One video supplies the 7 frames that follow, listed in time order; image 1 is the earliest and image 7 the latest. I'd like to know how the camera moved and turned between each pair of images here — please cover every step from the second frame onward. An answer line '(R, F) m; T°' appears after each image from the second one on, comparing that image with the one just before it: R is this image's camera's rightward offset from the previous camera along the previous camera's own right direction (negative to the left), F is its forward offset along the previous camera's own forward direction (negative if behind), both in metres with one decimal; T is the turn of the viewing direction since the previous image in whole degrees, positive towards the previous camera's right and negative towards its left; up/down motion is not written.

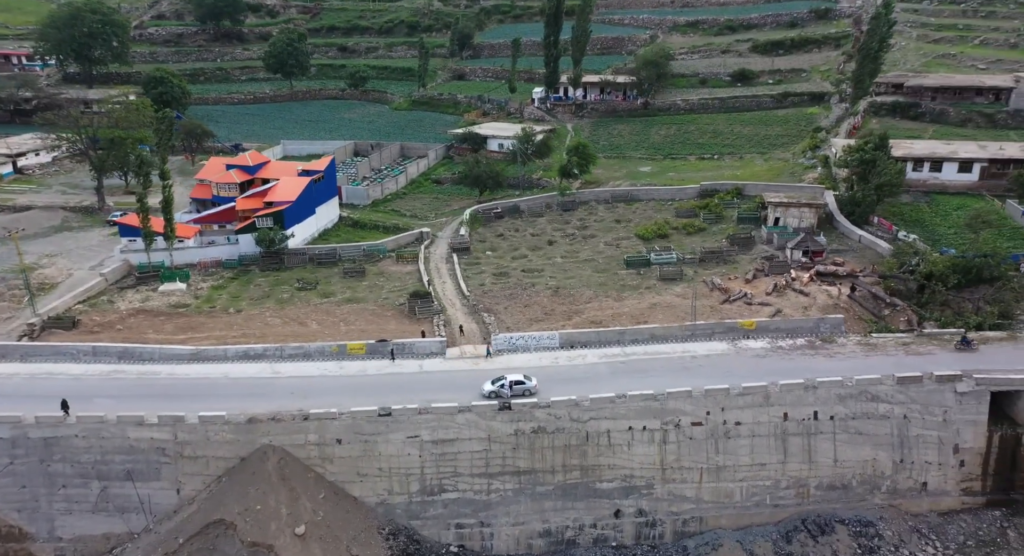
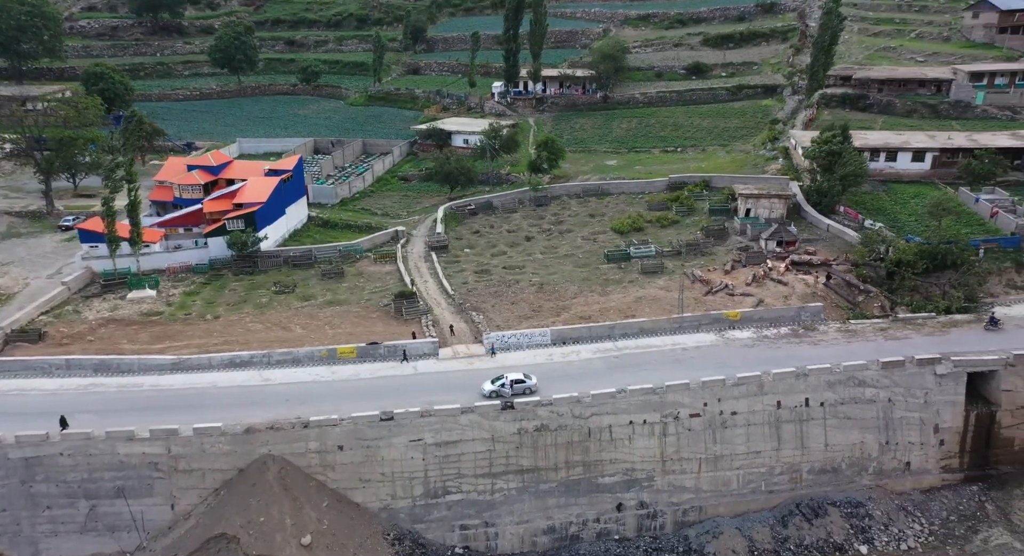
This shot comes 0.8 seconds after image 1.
(-2.1, +0.2) m; +4°
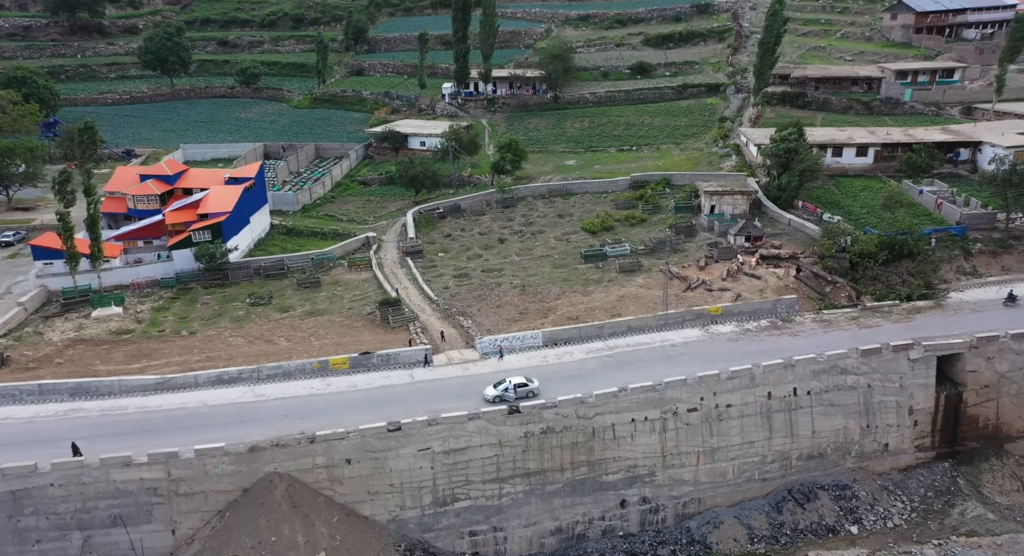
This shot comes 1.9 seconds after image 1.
(-2.8, 0.0) m; +5°
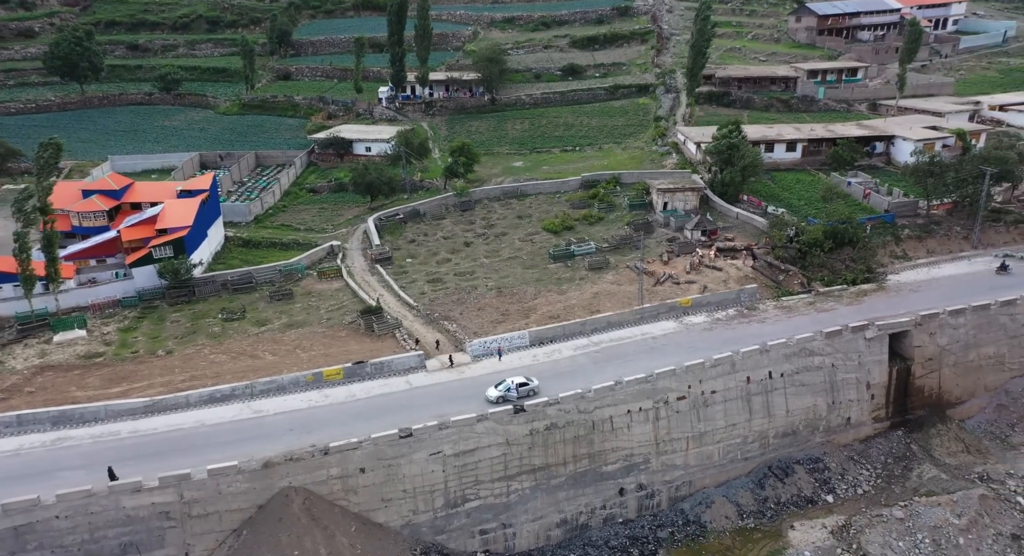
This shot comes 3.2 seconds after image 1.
(-3.5, -0.6) m; +7°
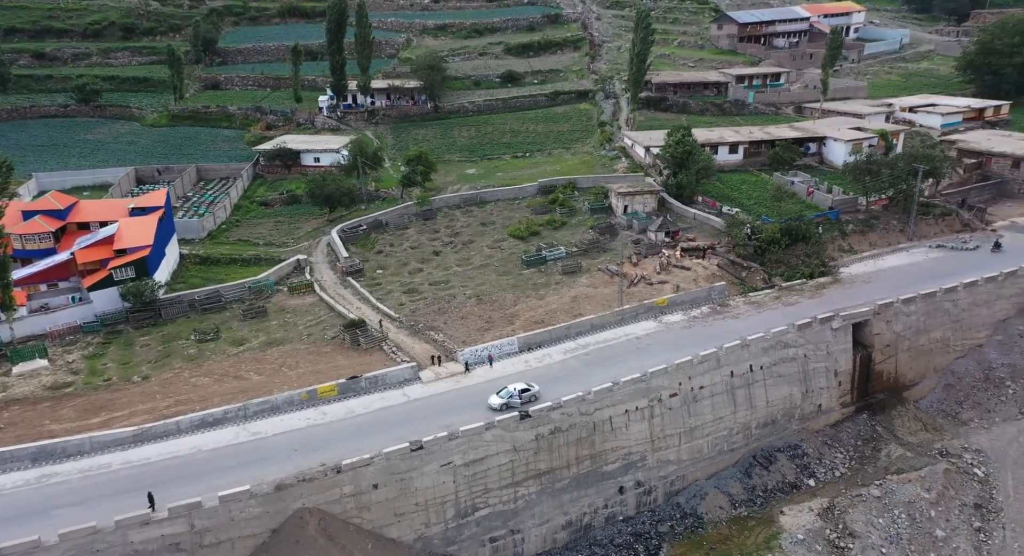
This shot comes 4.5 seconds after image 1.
(-3.3, -0.1) m; +6°
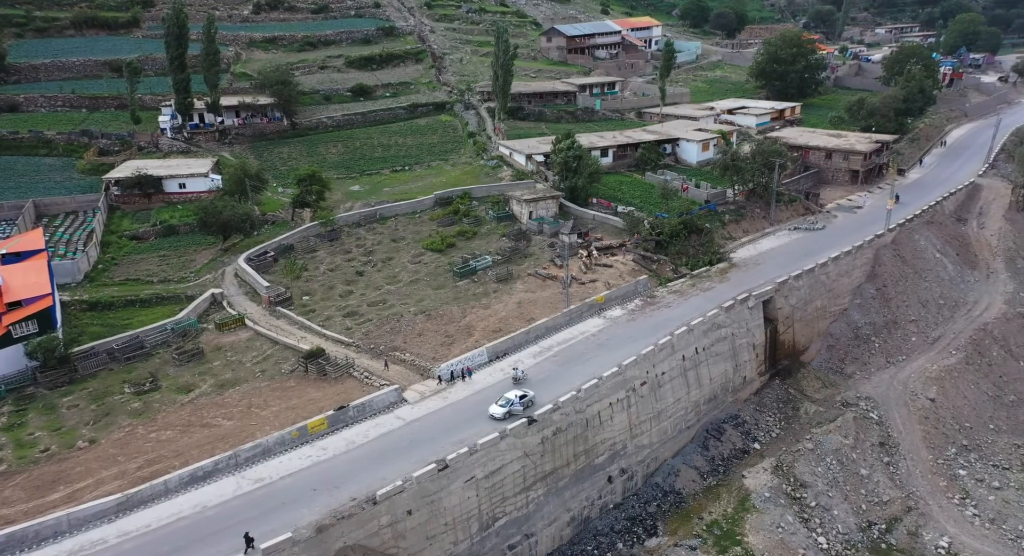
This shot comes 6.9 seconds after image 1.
(-7.6, +0.5) m; +15°
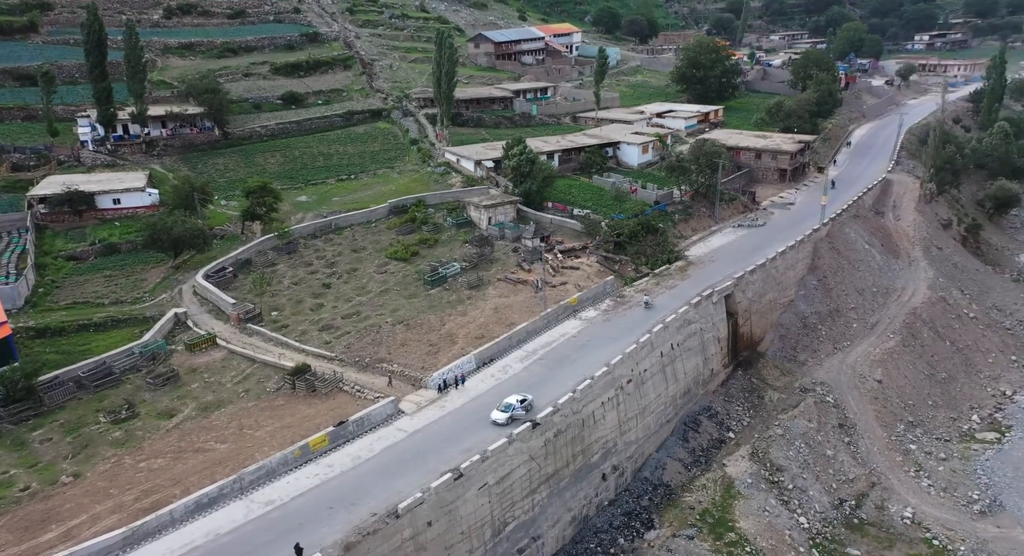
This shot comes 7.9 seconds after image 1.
(-3.5, 0.0) m; +7°
